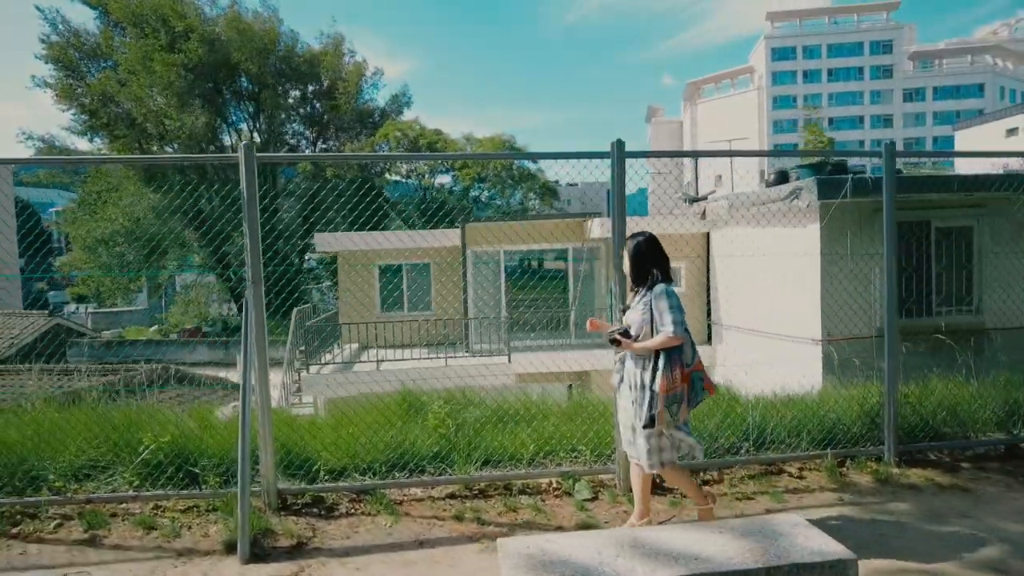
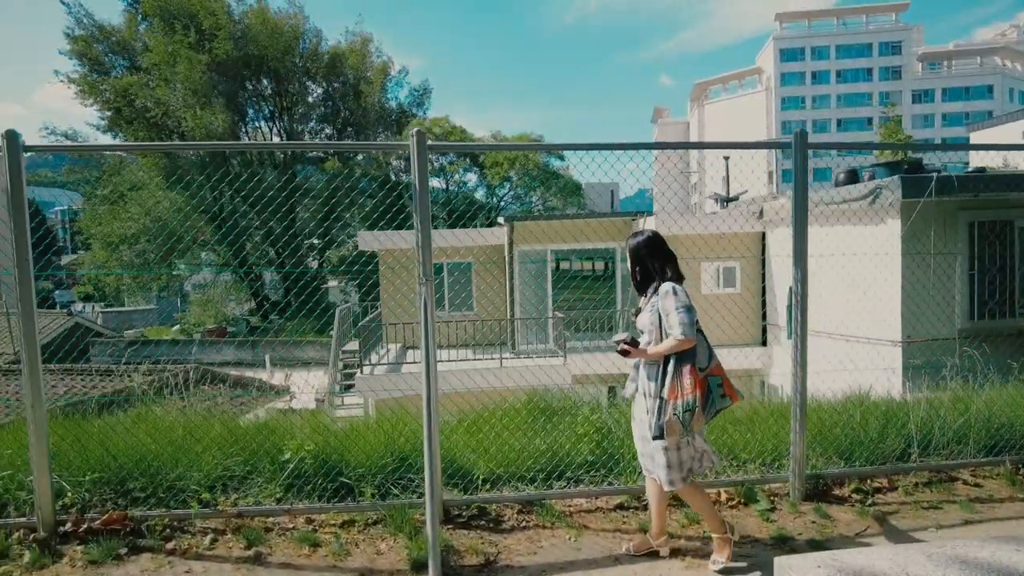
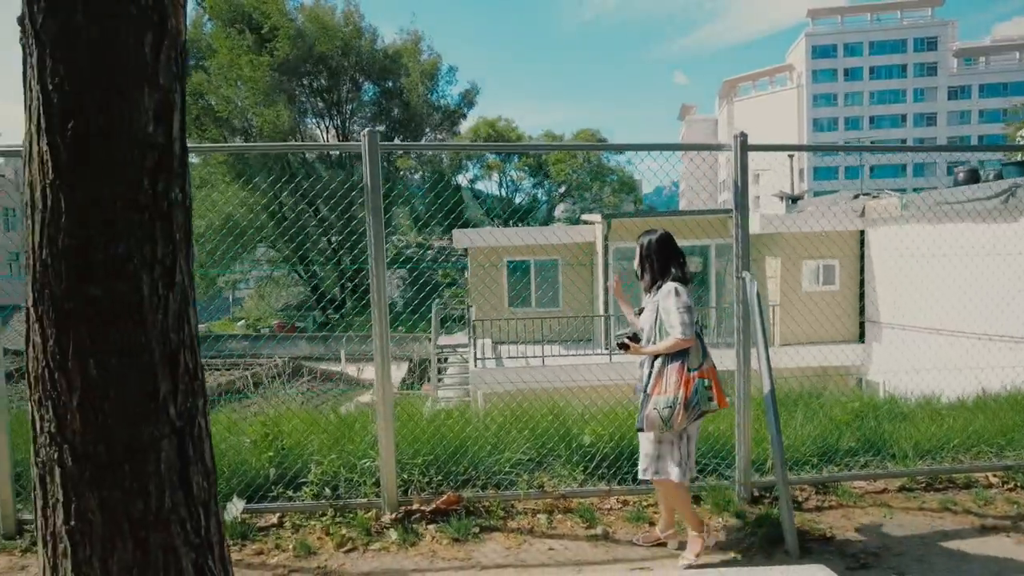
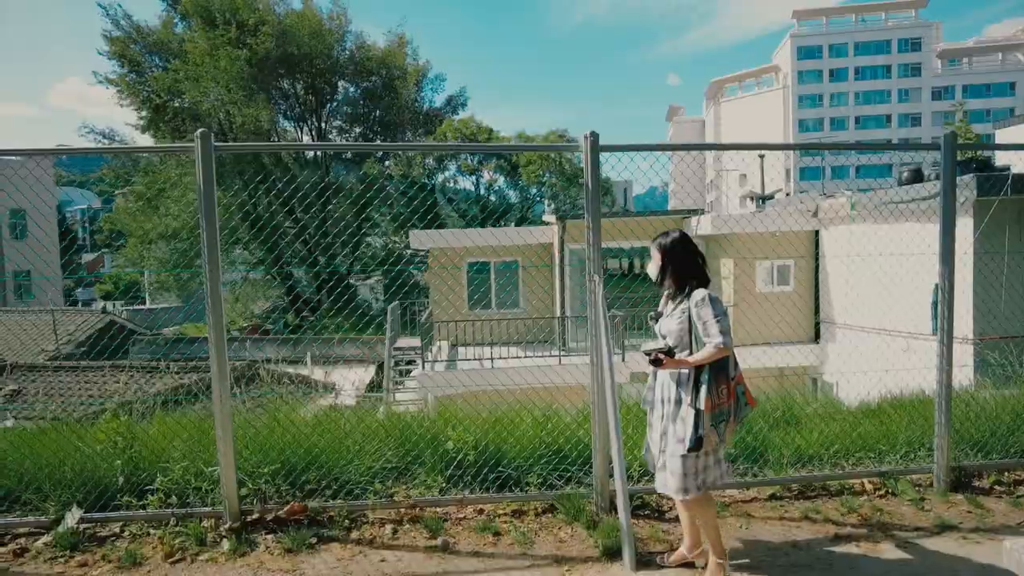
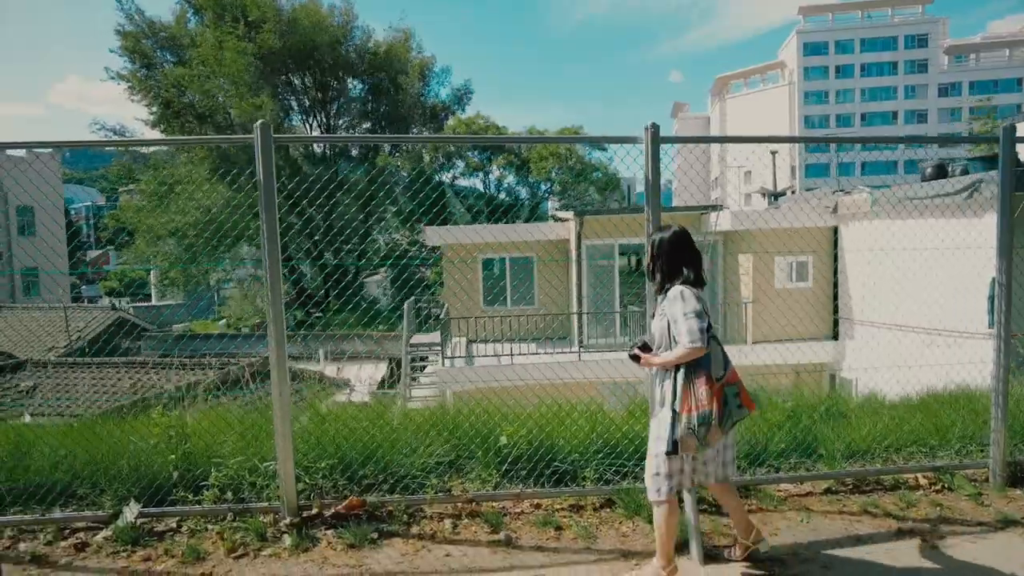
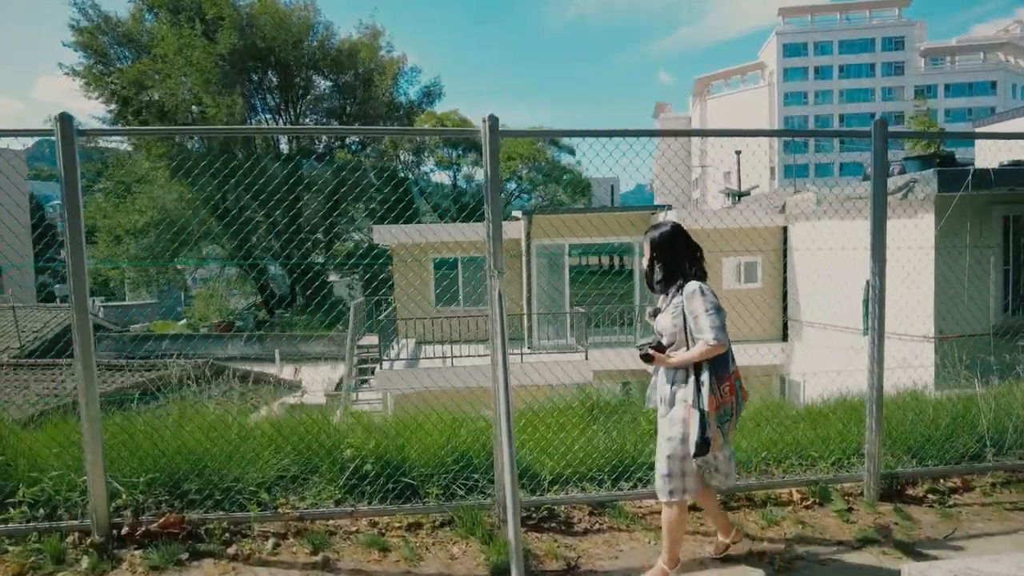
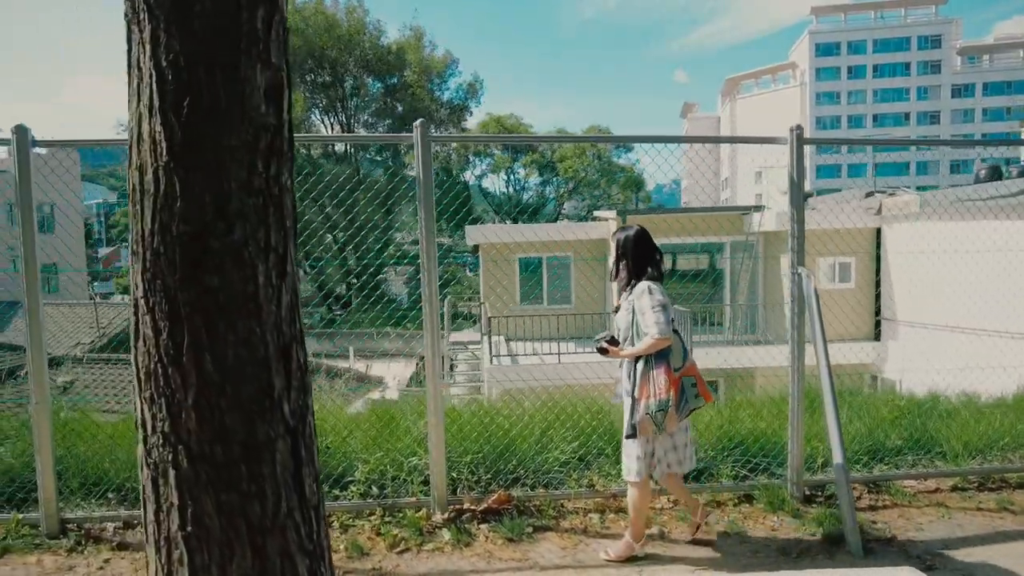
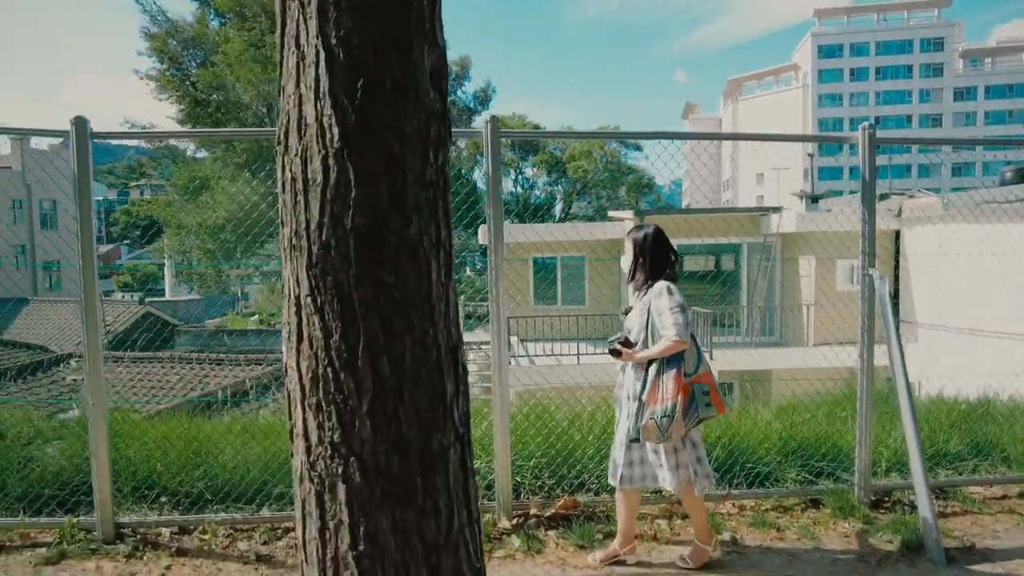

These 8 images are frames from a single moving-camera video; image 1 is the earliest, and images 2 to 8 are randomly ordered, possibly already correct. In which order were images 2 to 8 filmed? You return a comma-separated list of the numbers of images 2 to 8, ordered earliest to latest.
2, 6, 4, 5, 3, 7, 8
